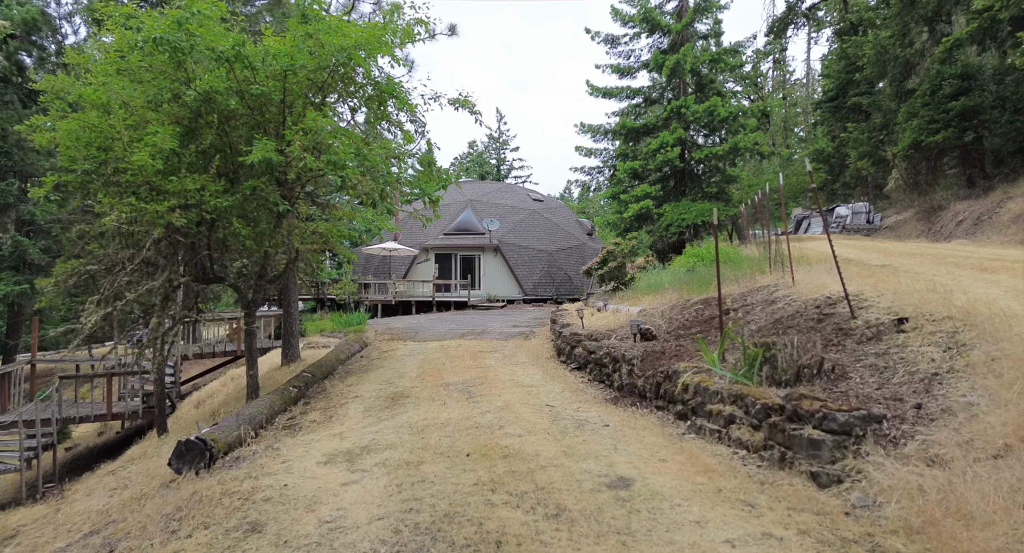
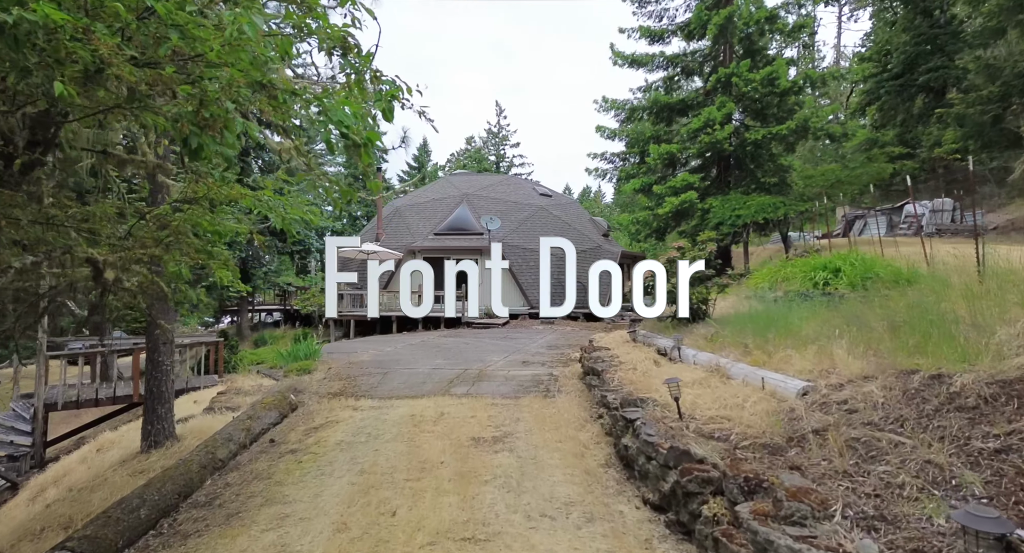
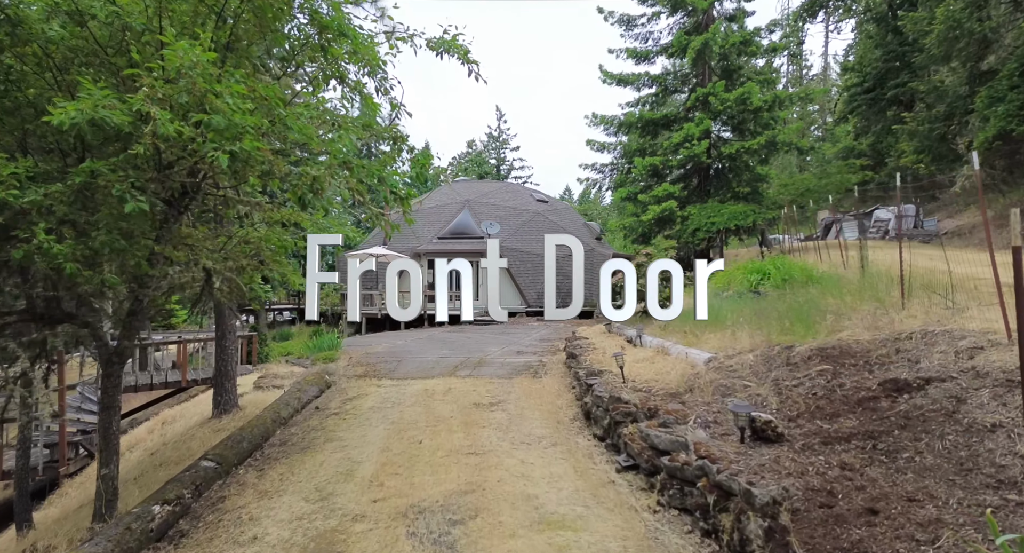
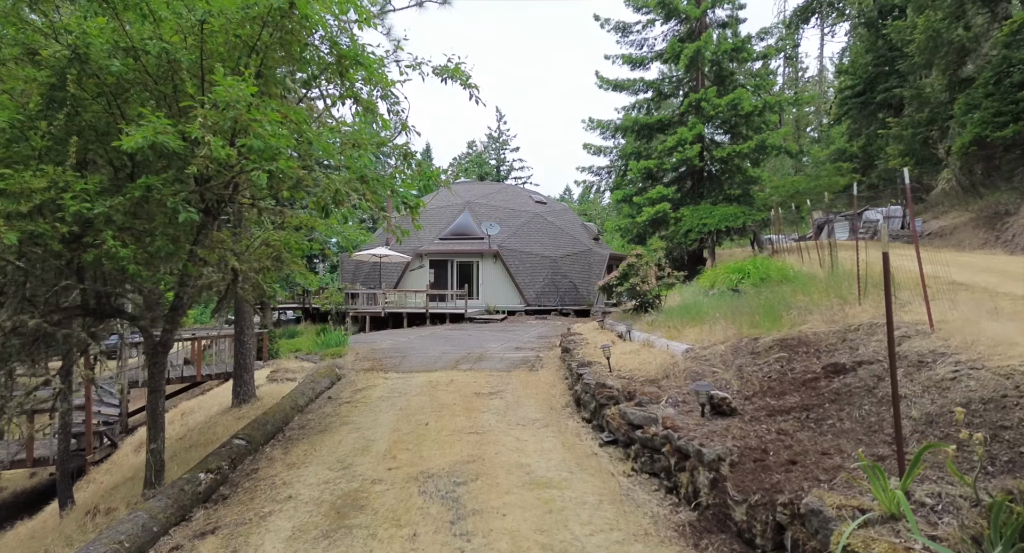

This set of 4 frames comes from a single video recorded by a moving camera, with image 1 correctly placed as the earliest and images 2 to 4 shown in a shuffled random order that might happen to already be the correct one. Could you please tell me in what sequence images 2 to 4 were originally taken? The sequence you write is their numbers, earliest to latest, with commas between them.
4, 3, 2
